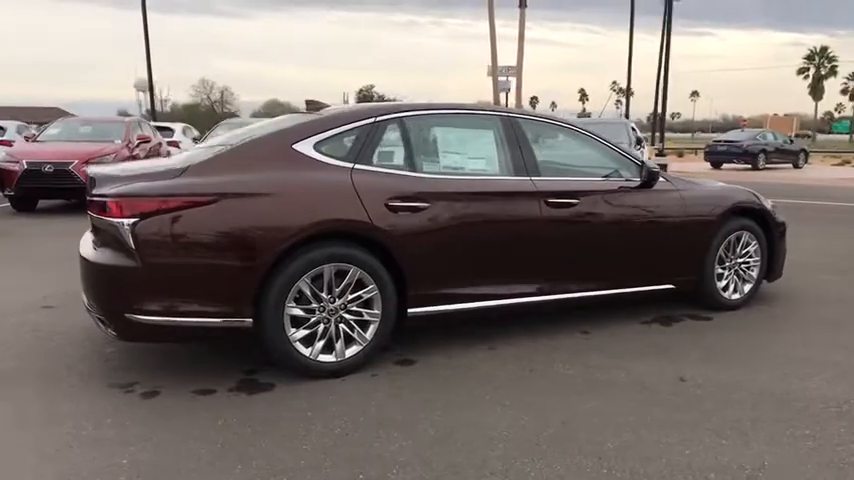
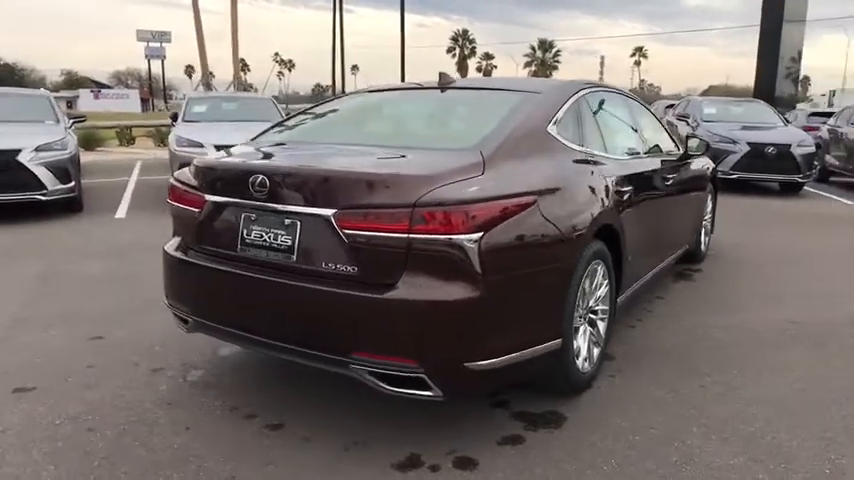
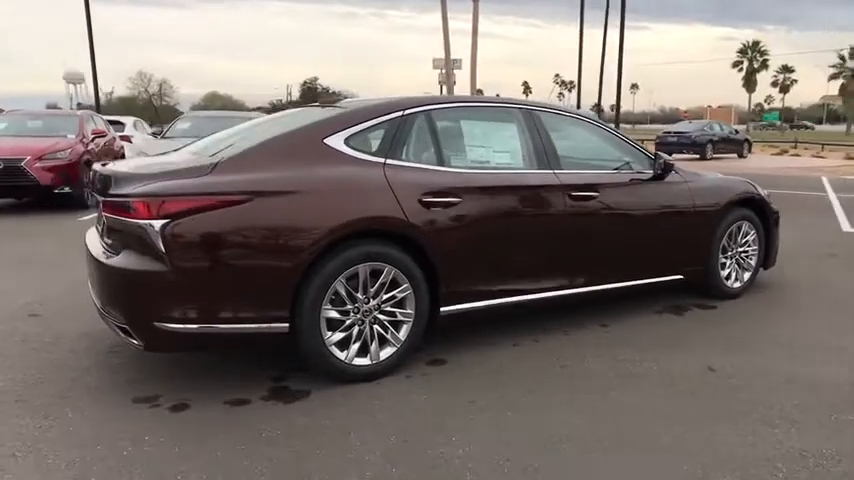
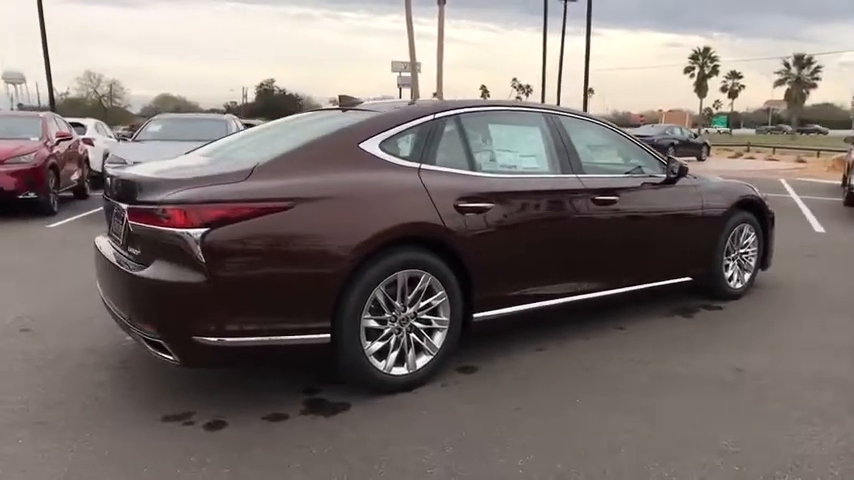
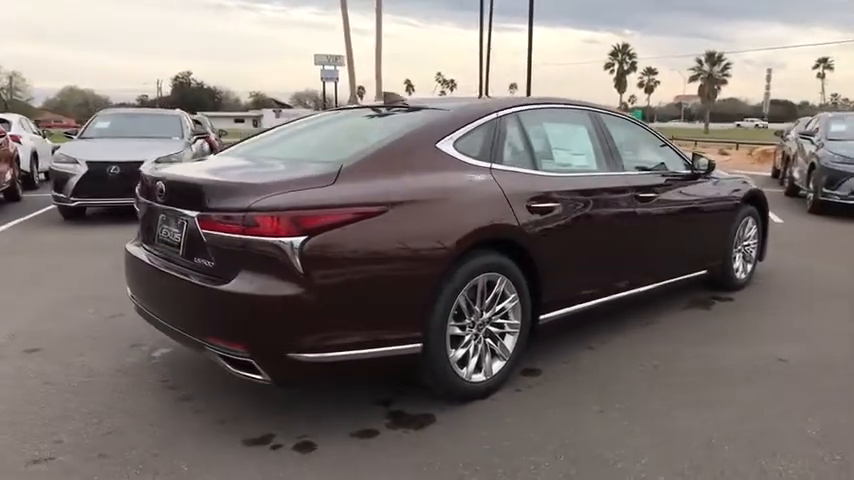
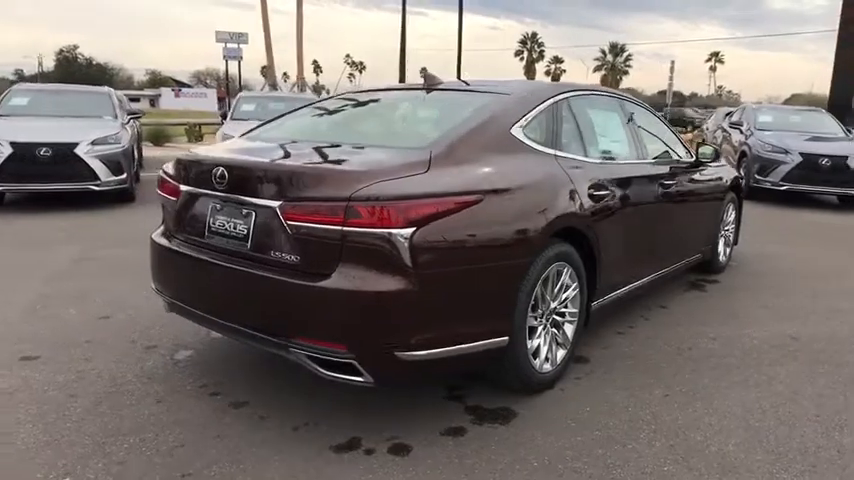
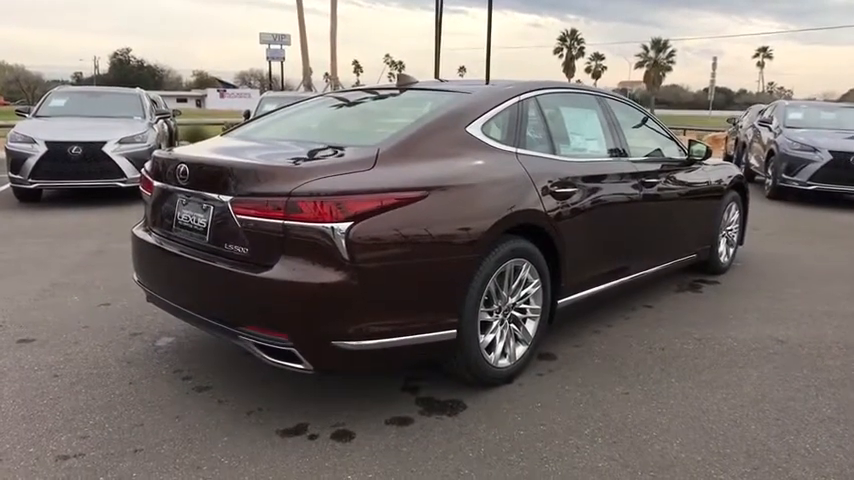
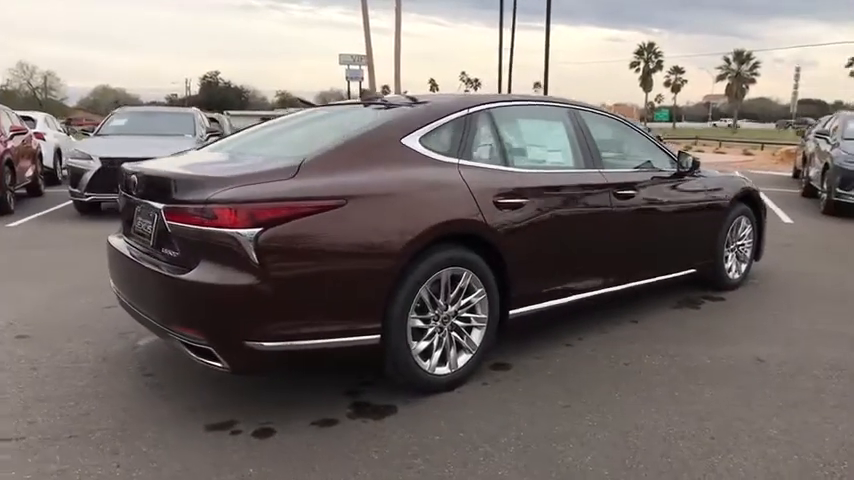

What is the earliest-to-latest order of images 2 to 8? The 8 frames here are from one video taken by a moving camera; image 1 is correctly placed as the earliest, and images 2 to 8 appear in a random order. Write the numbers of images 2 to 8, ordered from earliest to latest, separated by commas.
3, 4, 8, 5, 7, 6, 2
